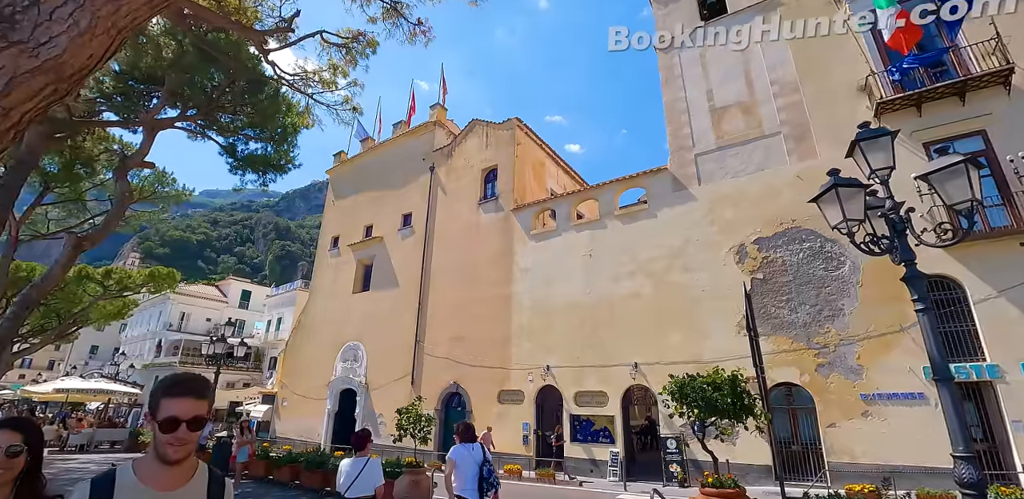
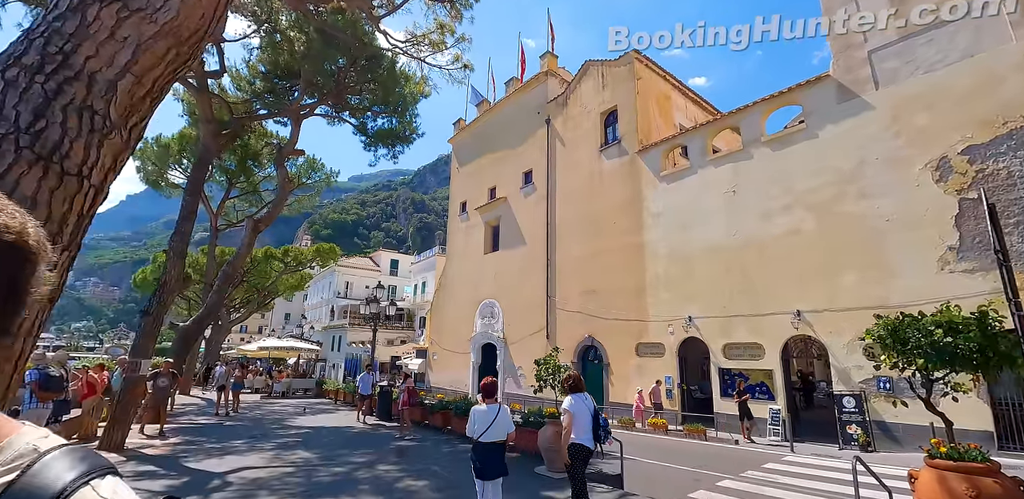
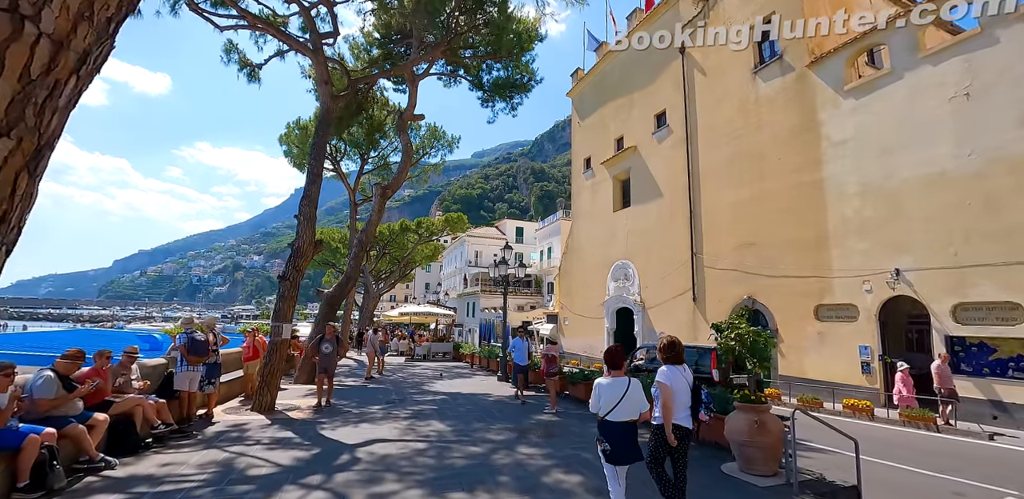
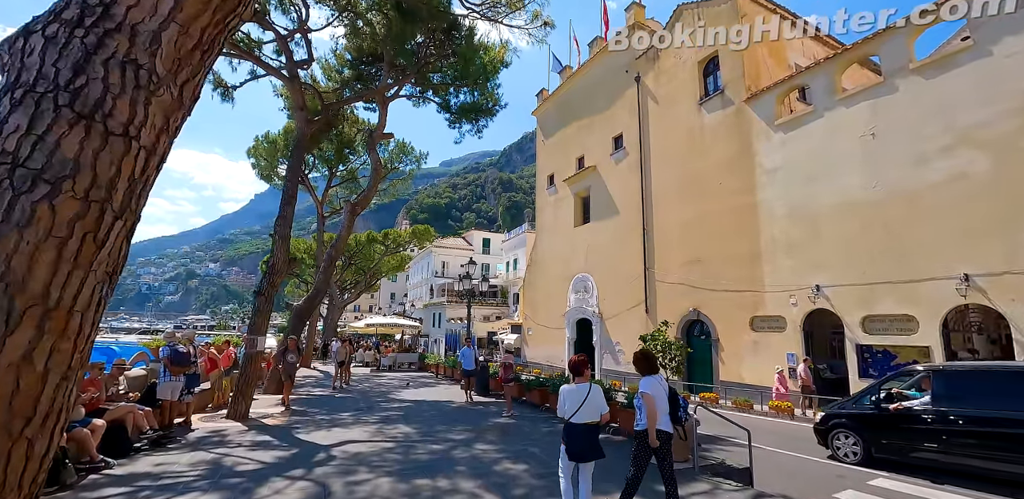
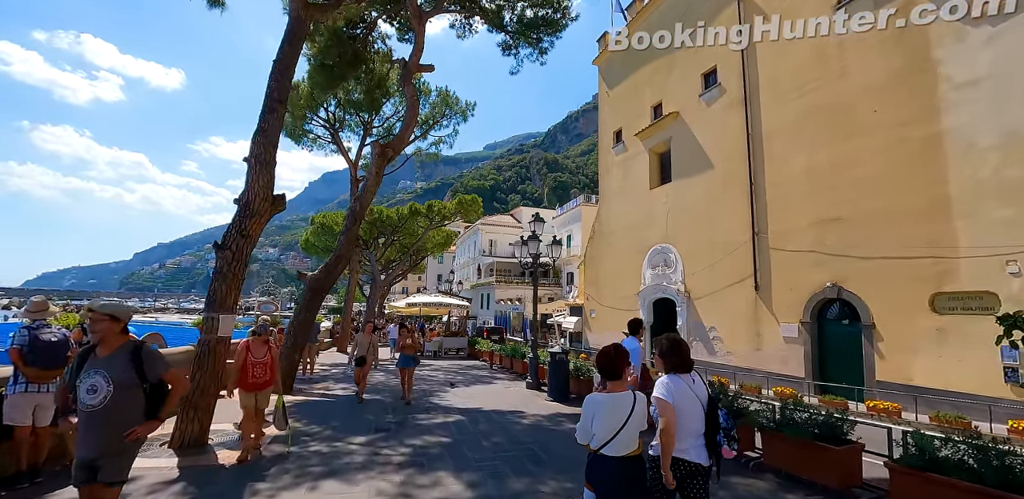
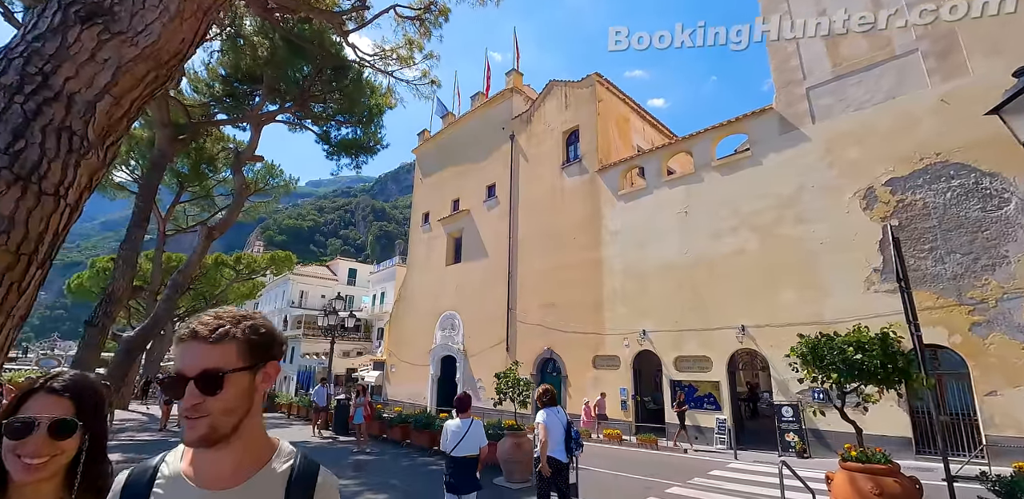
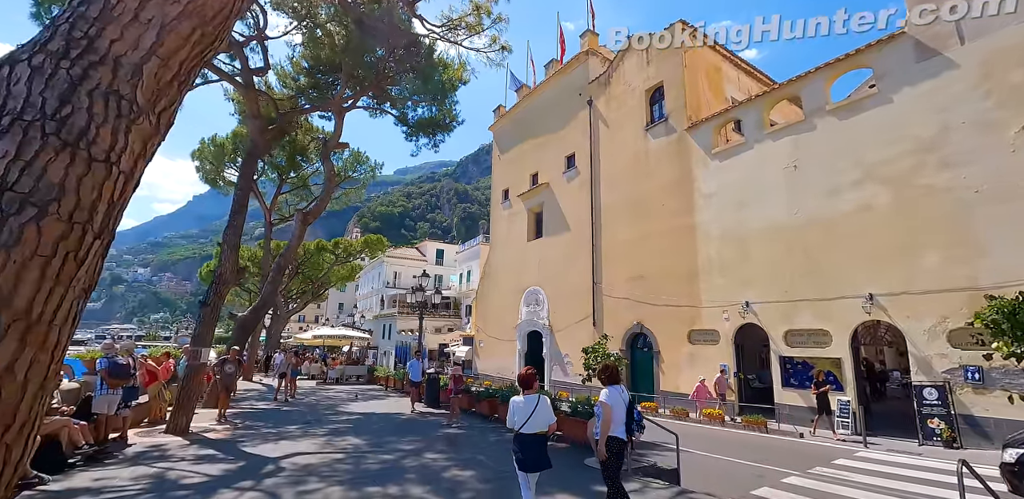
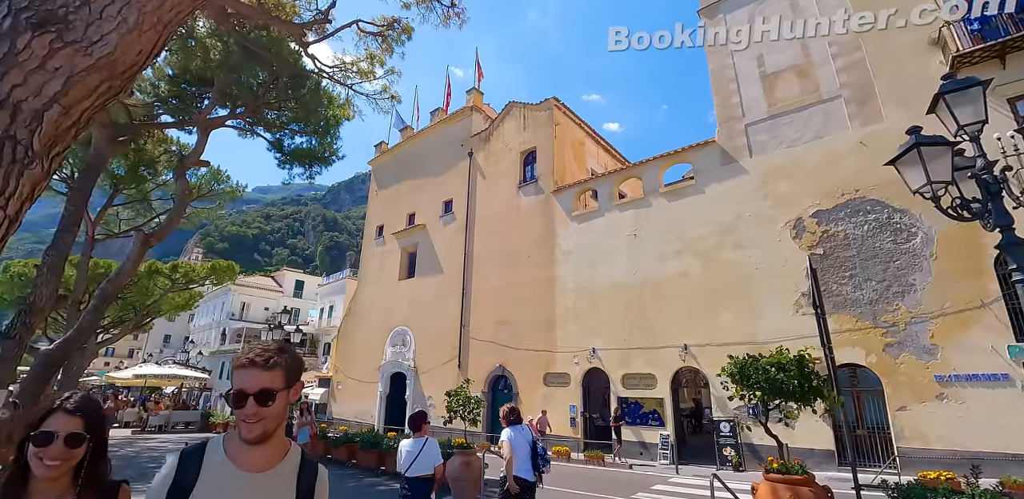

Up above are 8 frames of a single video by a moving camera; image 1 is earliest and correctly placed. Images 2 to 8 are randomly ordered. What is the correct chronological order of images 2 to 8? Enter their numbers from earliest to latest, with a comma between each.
8, 6, 2, 7, 4, 3, 5
